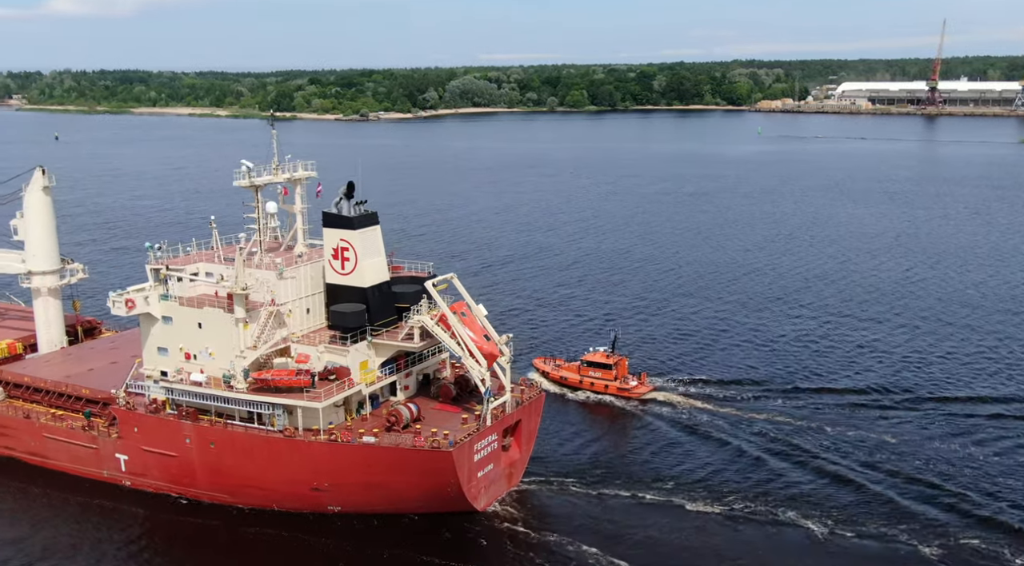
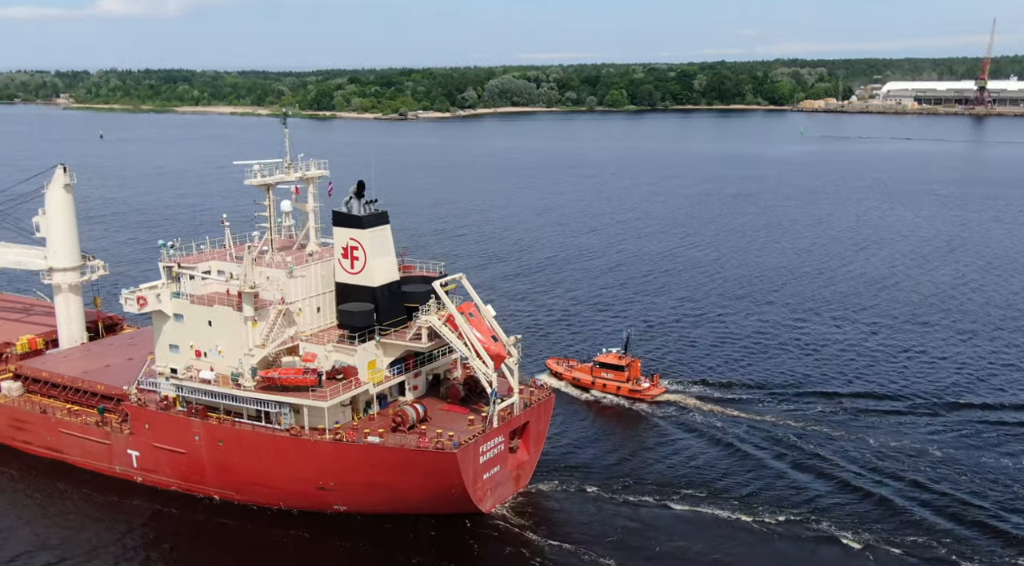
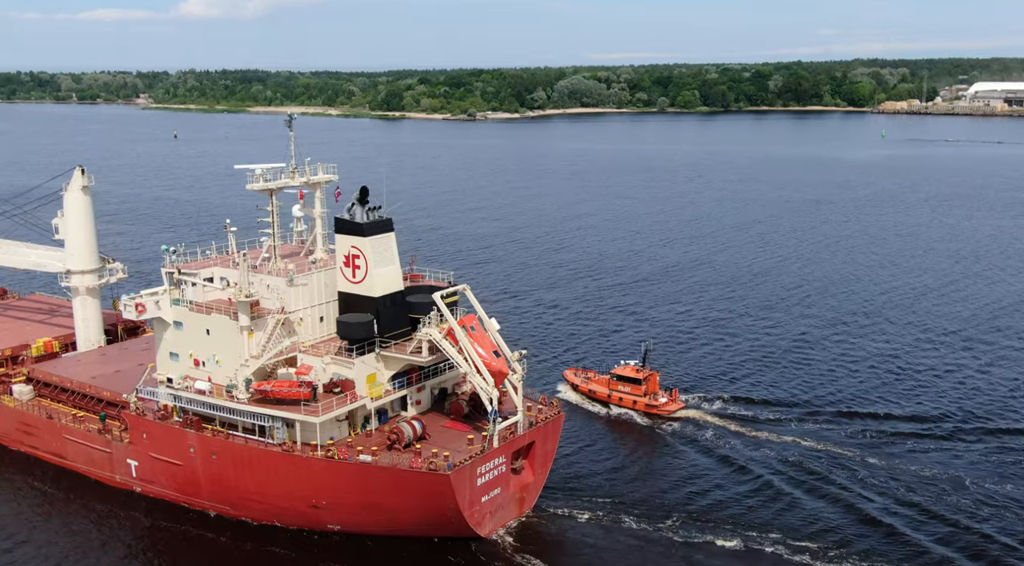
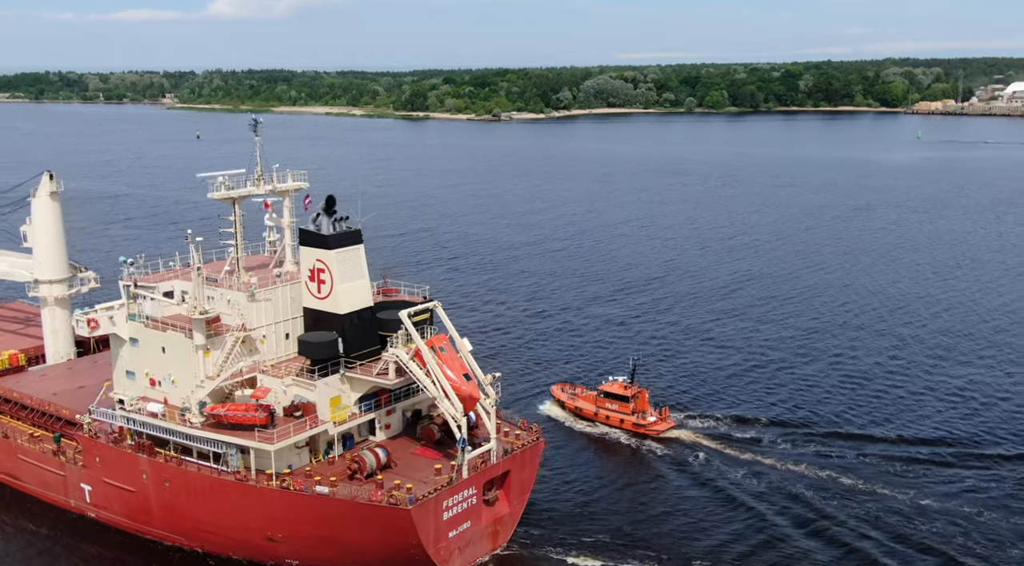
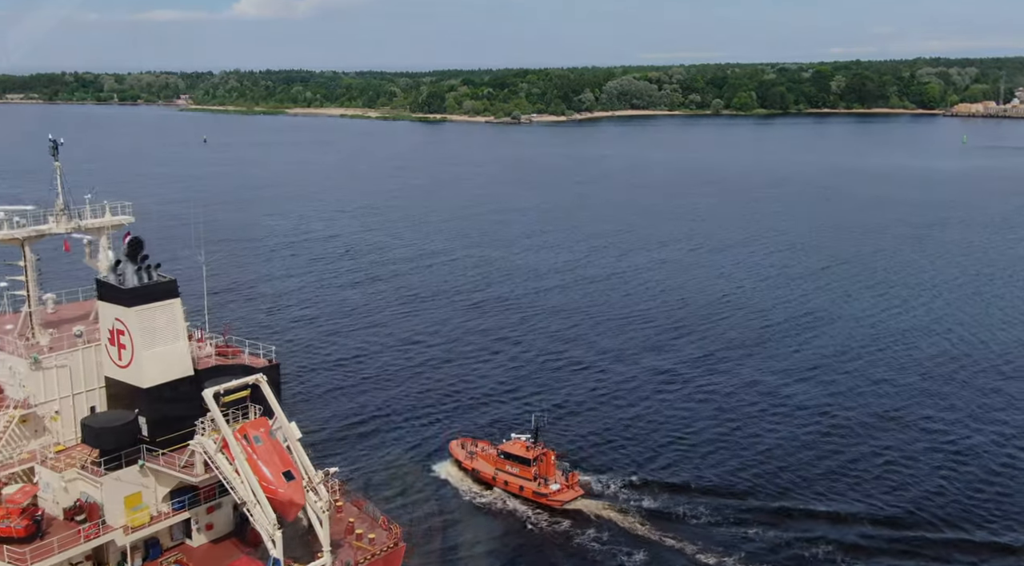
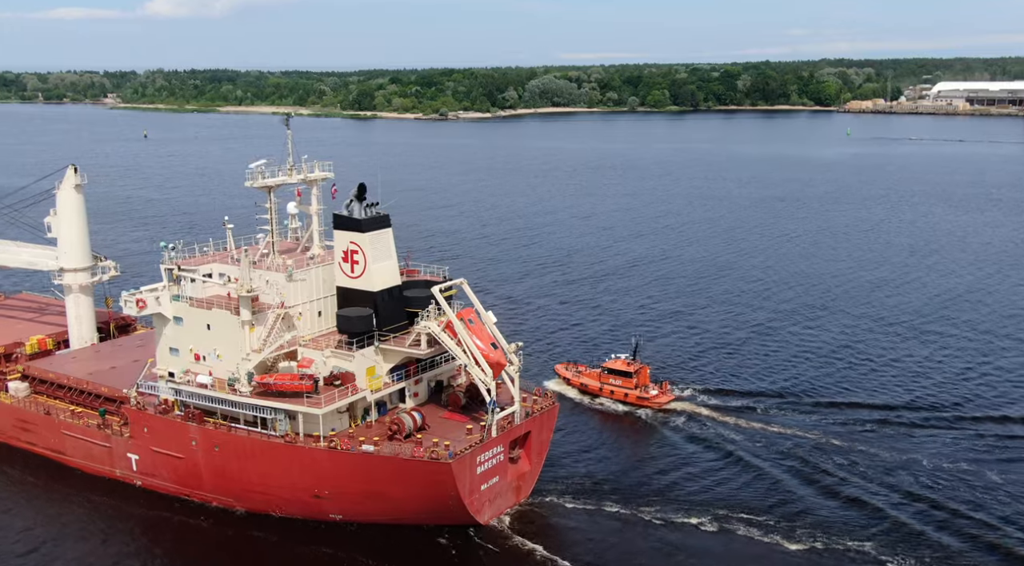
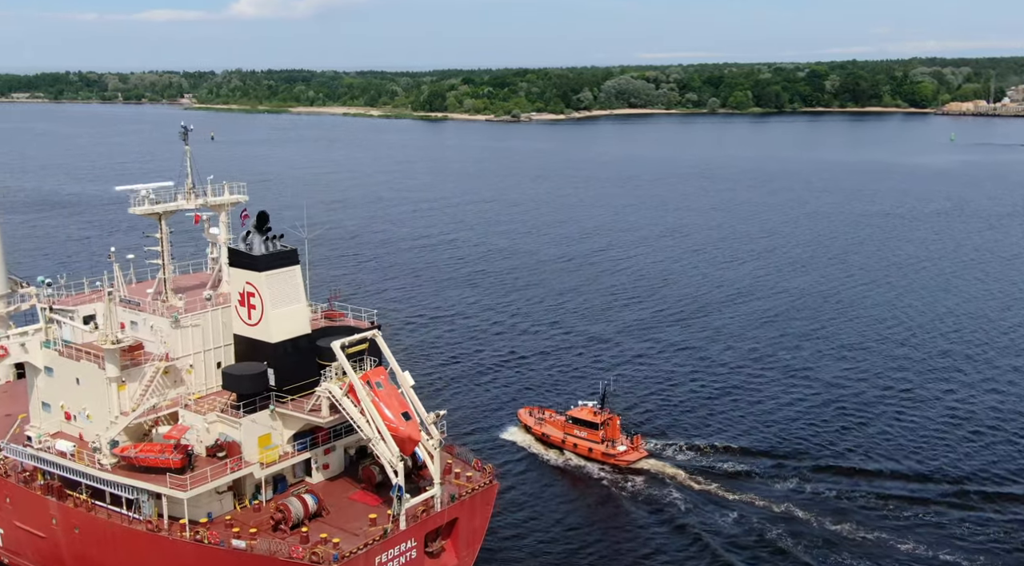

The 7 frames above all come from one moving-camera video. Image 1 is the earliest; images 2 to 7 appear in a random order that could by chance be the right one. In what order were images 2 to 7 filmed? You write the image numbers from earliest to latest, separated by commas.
2, 6, 3, 4, 7, 5
